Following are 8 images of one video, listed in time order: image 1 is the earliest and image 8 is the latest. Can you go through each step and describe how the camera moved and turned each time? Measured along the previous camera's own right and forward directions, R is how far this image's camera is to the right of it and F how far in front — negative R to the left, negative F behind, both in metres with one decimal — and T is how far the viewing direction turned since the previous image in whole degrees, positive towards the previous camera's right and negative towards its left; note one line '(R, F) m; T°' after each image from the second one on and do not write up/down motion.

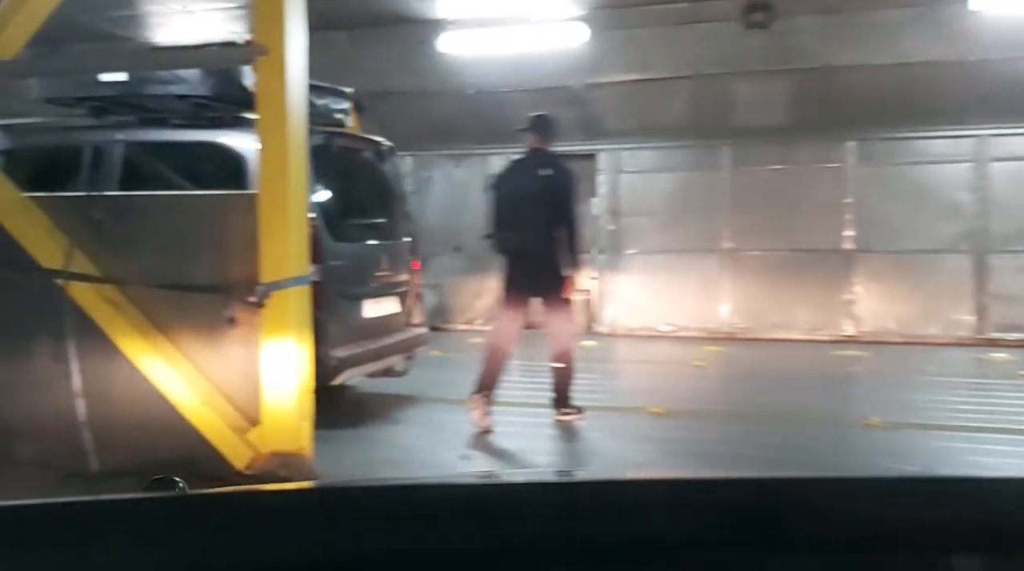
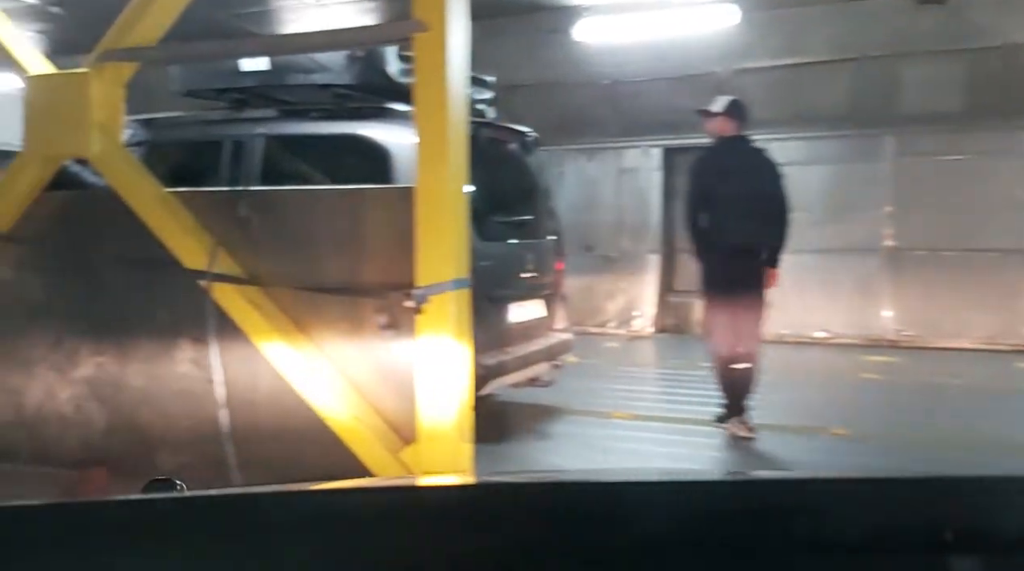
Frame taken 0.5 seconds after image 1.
(-0.2, +0.4) m; -6°
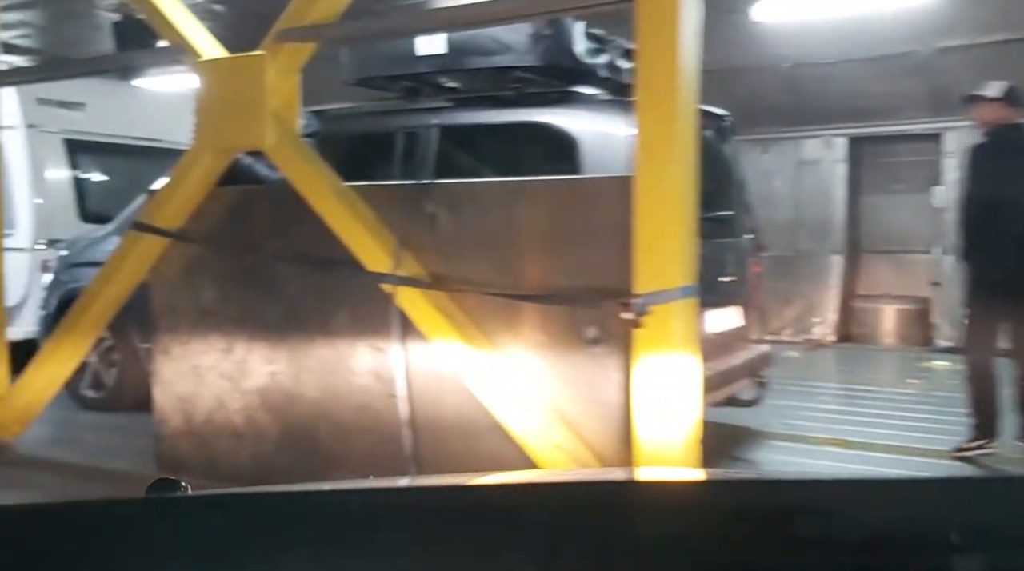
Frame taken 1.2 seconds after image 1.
(-0.2, +0.5) m; -7°
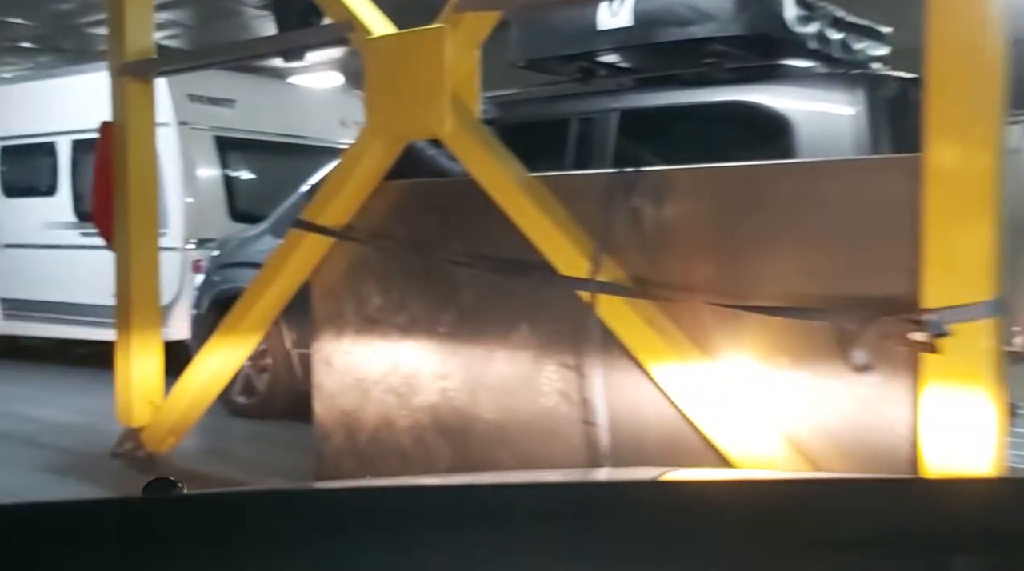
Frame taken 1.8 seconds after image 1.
(-0.2, +0.6) m; -7°
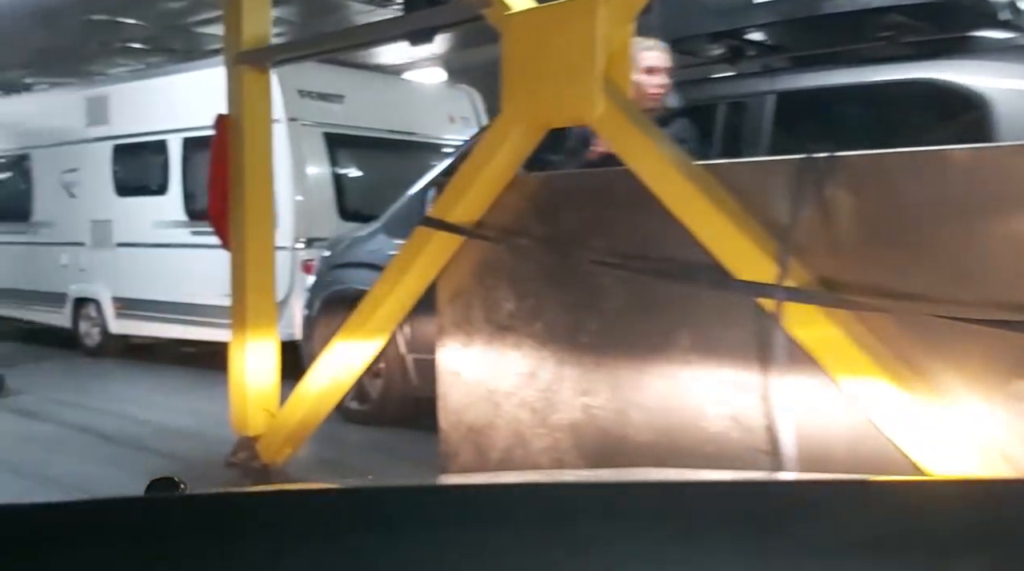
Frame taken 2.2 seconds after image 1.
(-0.2, +0.4) m; -5°
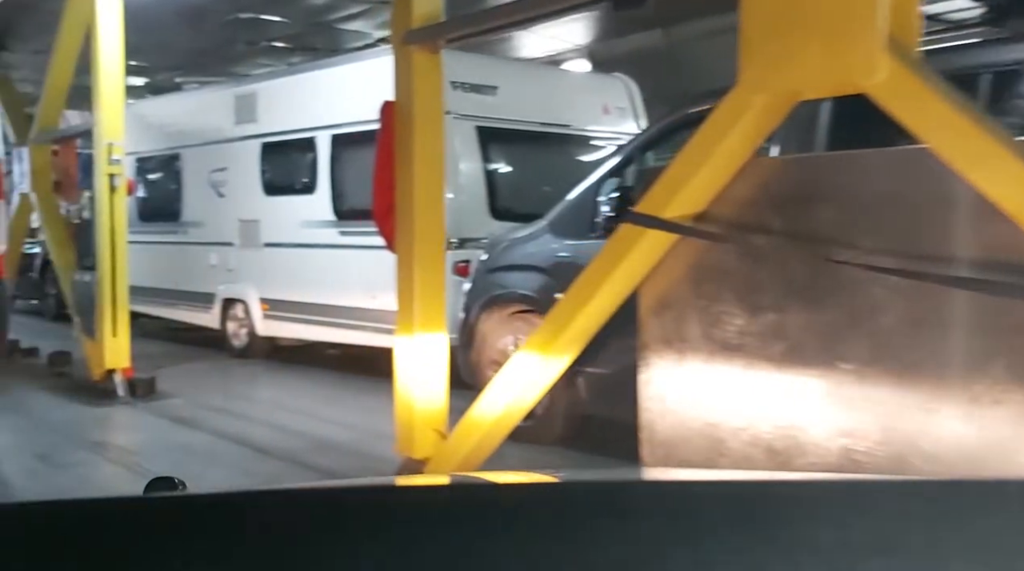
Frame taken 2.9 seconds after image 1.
(-0.3, +0.6) m; -6°
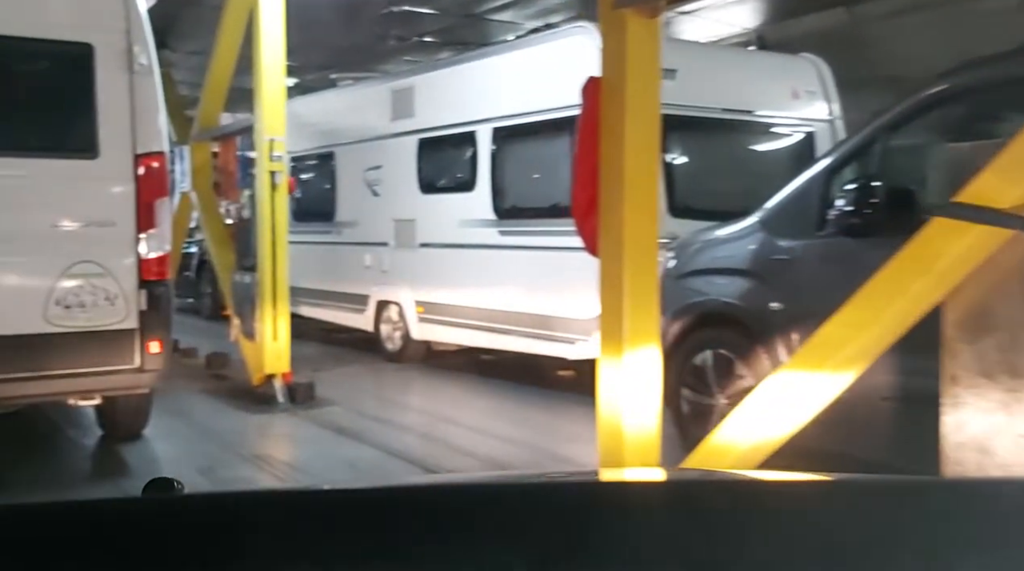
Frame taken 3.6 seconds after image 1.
(-0.4, +0.7) m; -7°
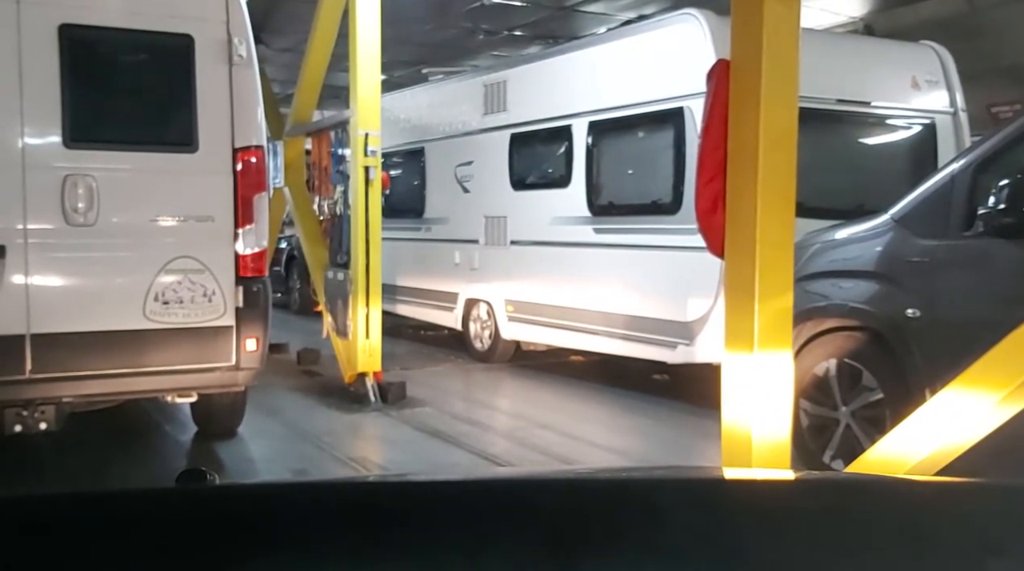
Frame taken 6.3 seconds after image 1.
(-0.2, +0.3) m; -4°
